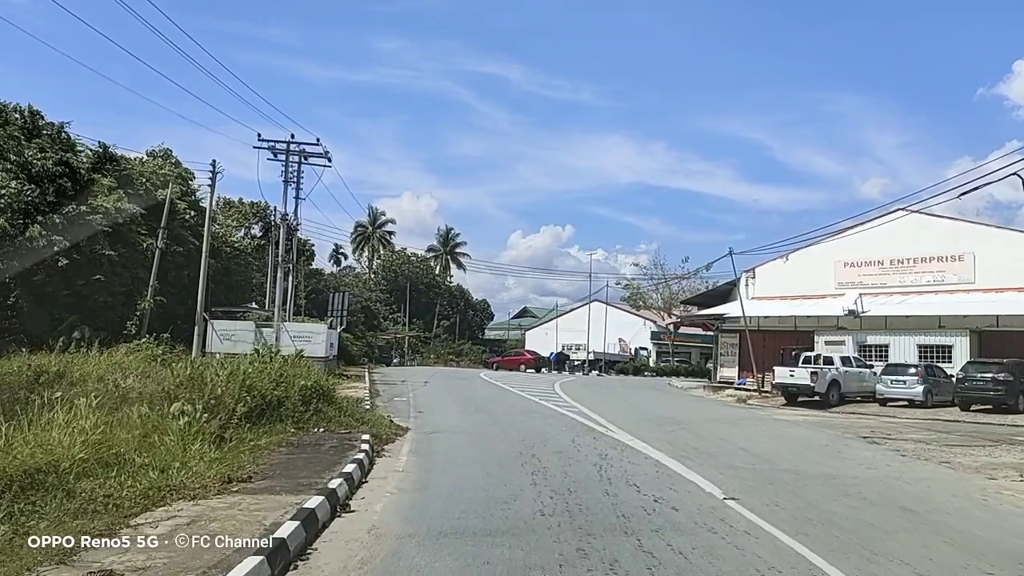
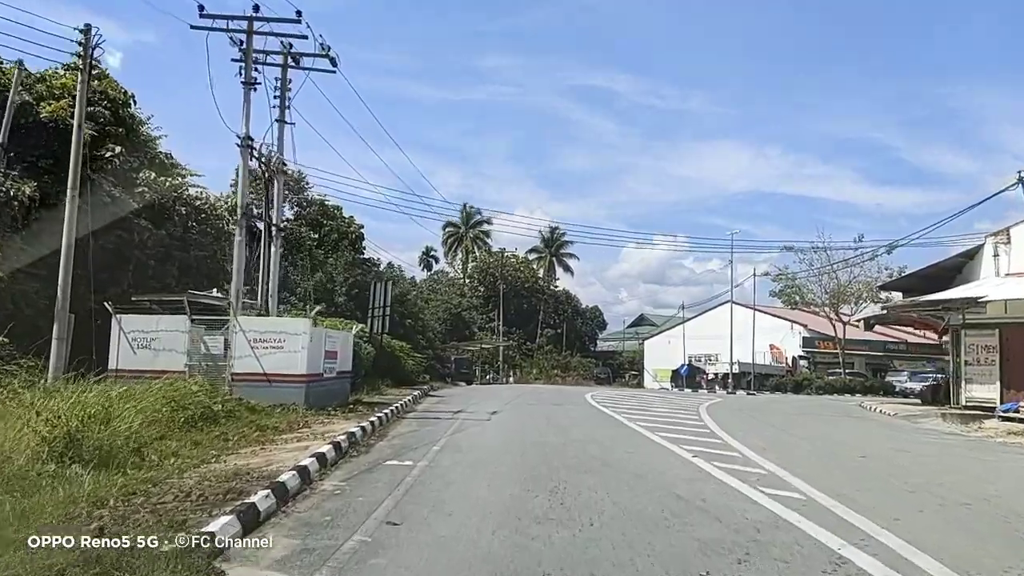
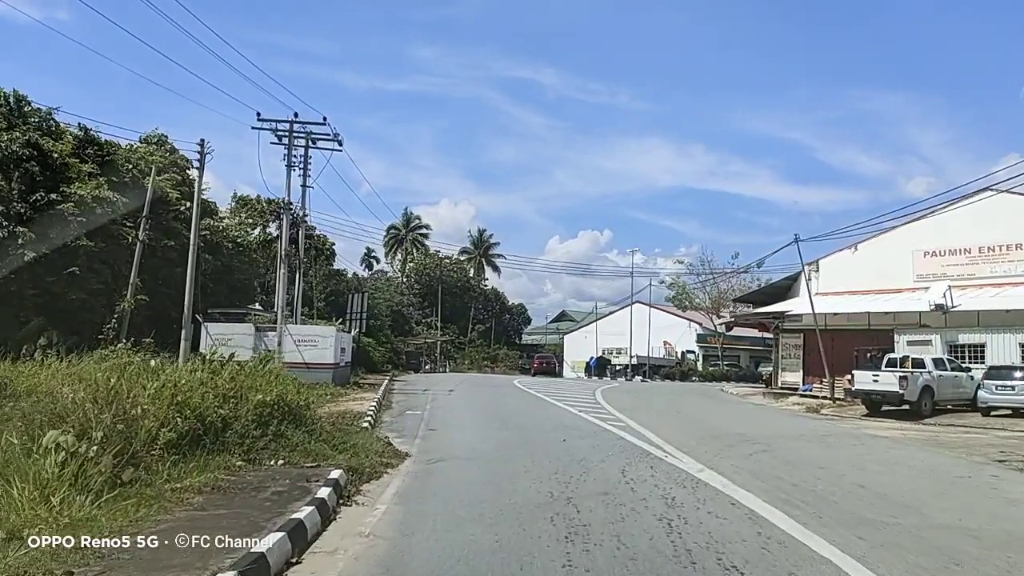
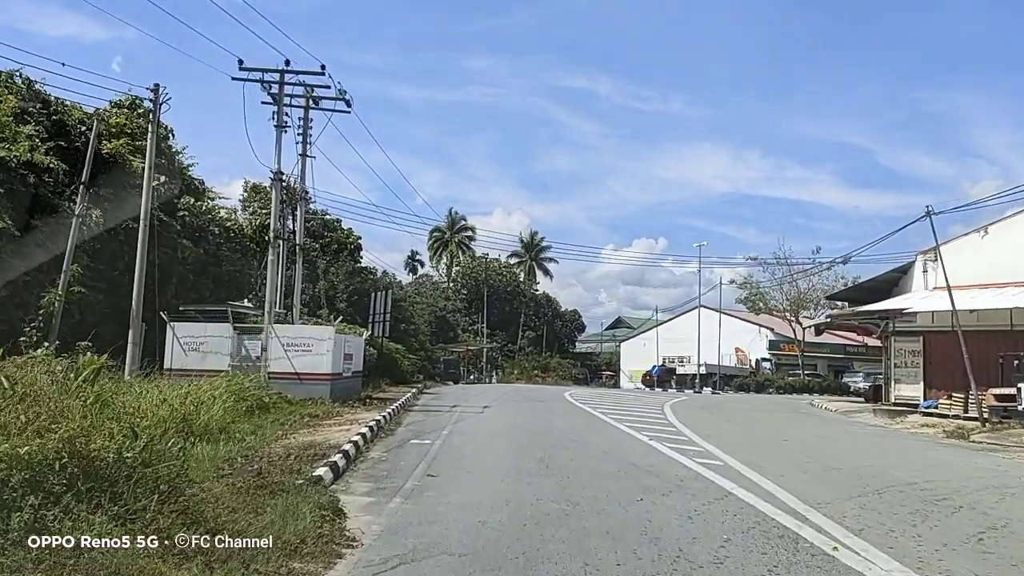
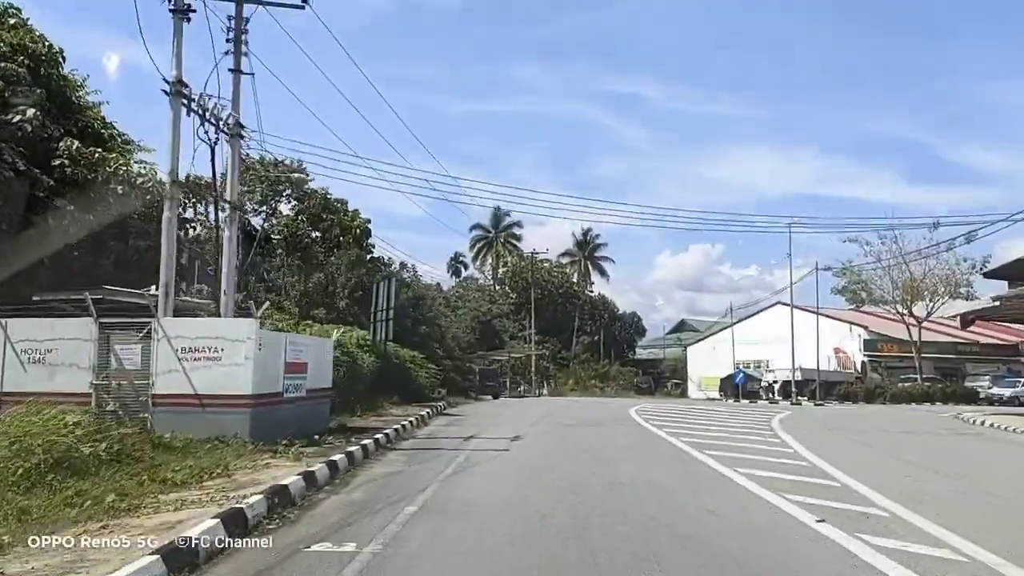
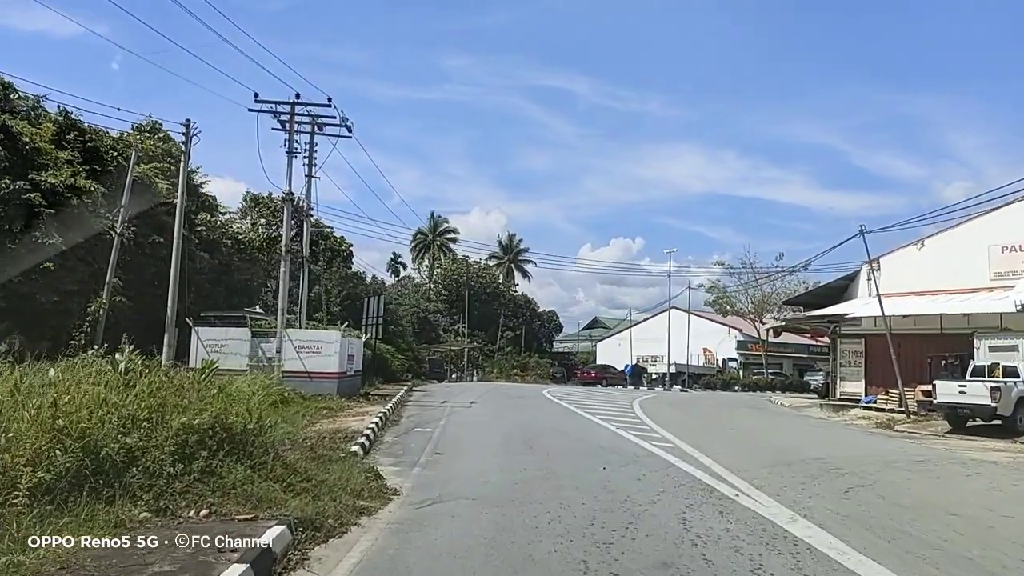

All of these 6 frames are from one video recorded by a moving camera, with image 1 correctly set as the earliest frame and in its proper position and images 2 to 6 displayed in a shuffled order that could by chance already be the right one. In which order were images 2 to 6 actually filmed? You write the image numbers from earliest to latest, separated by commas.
3, 6, 4, 2, 5
